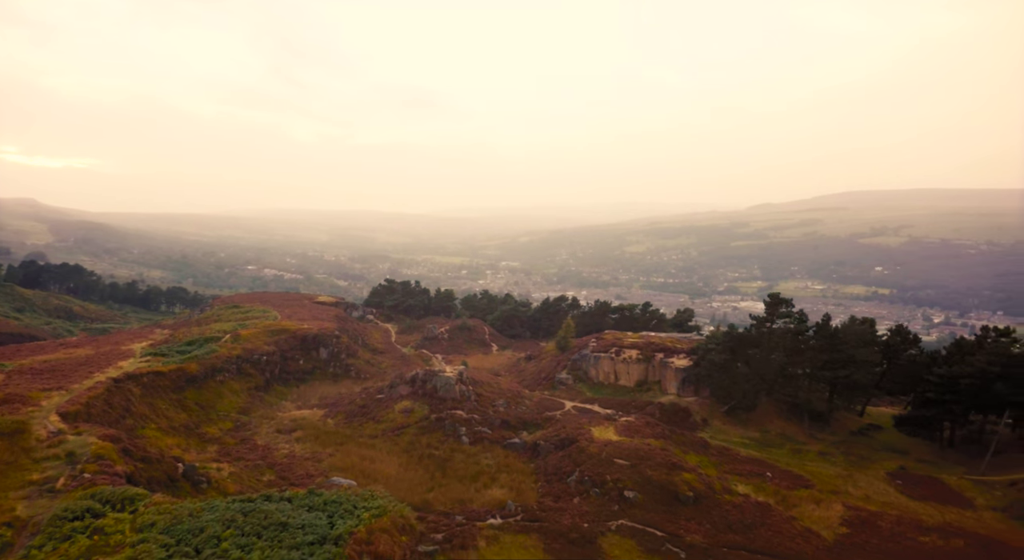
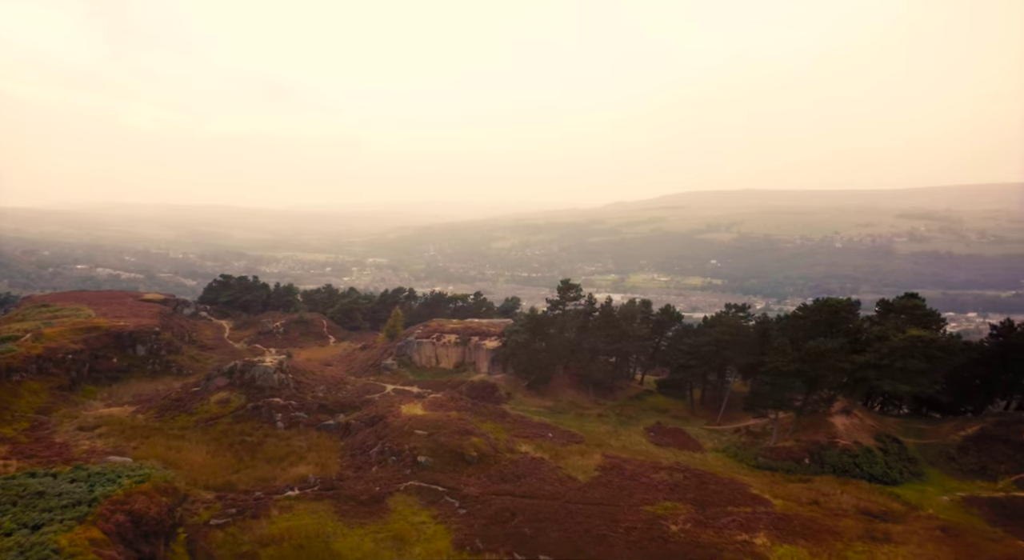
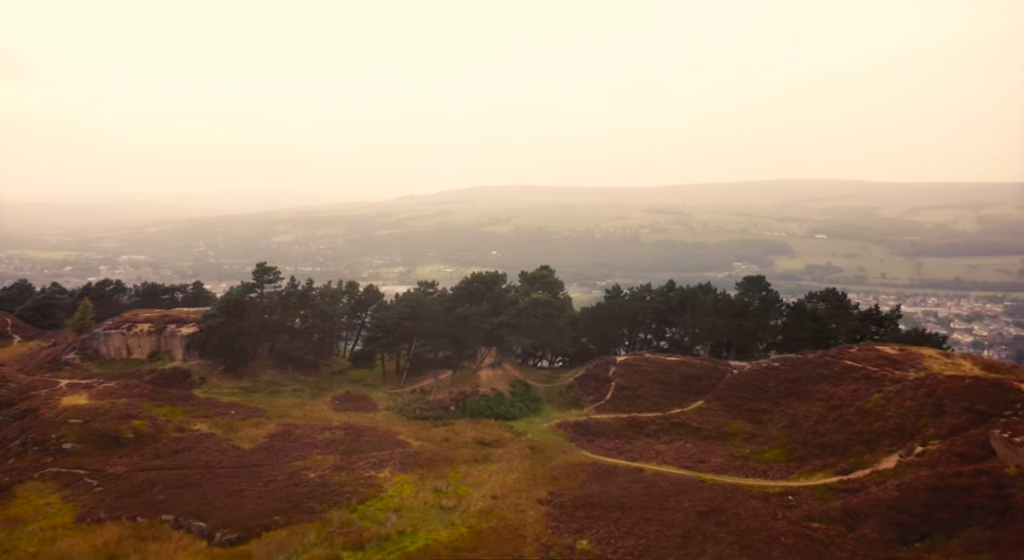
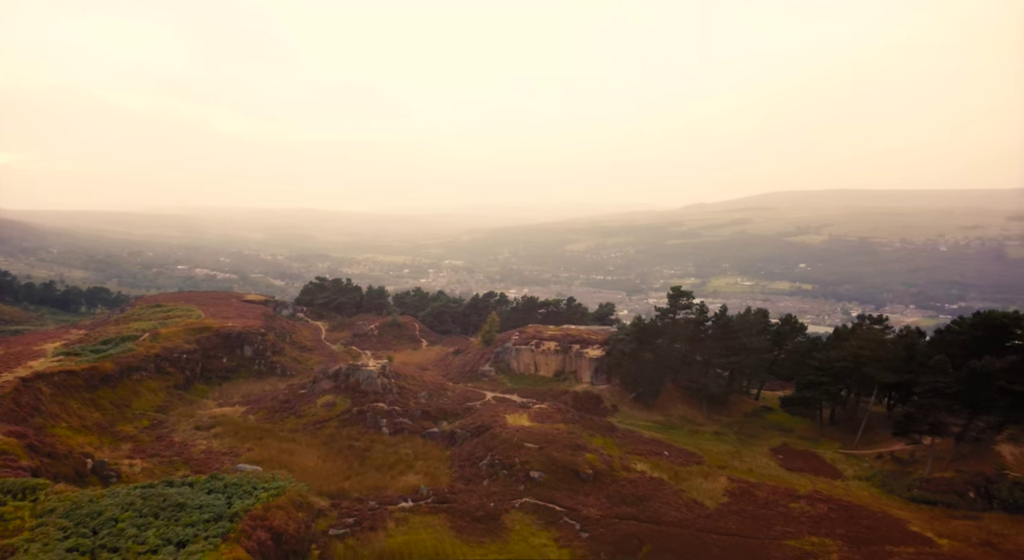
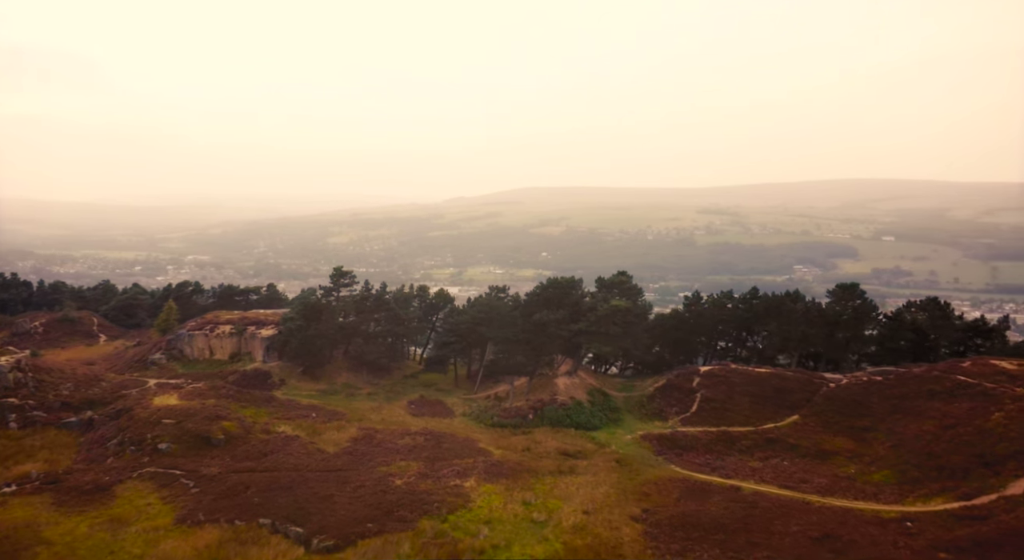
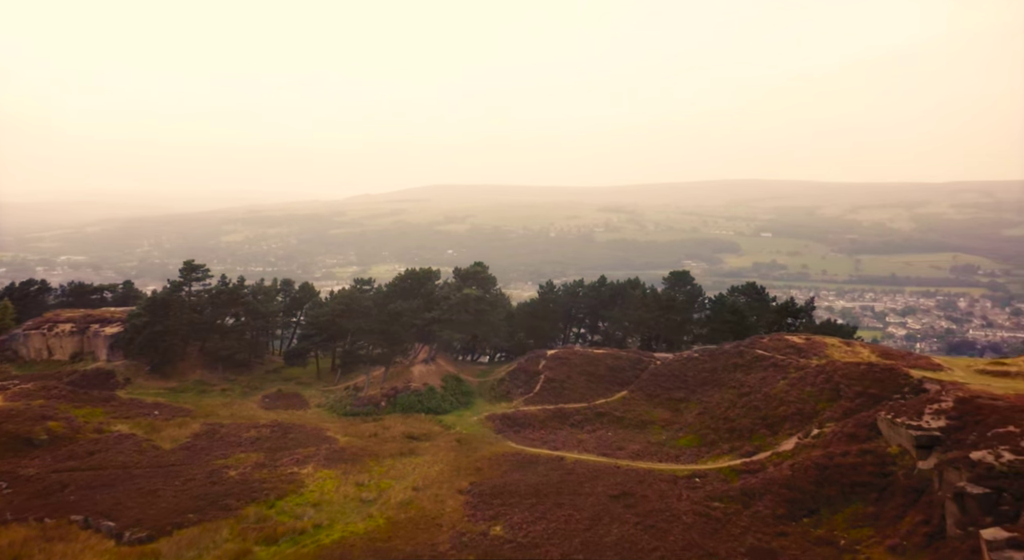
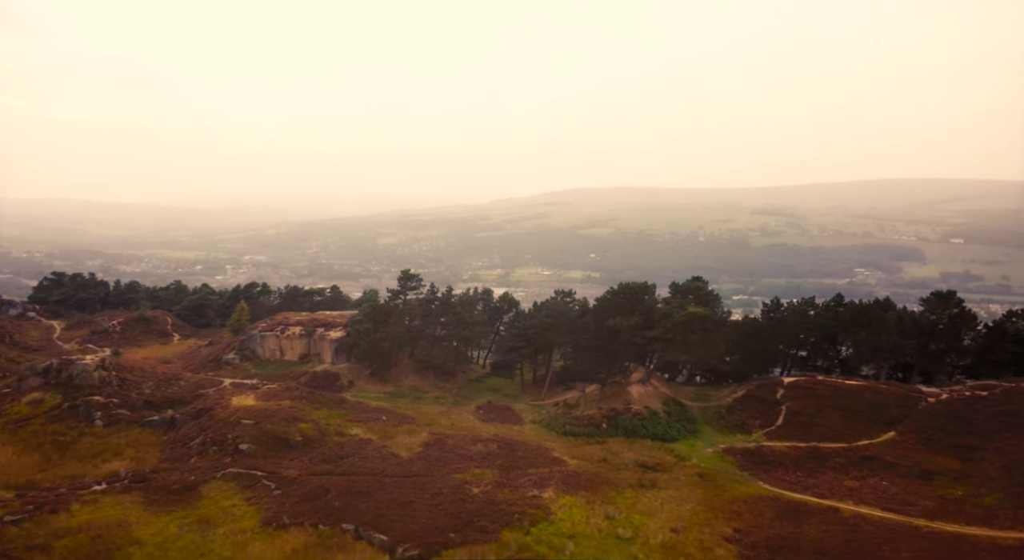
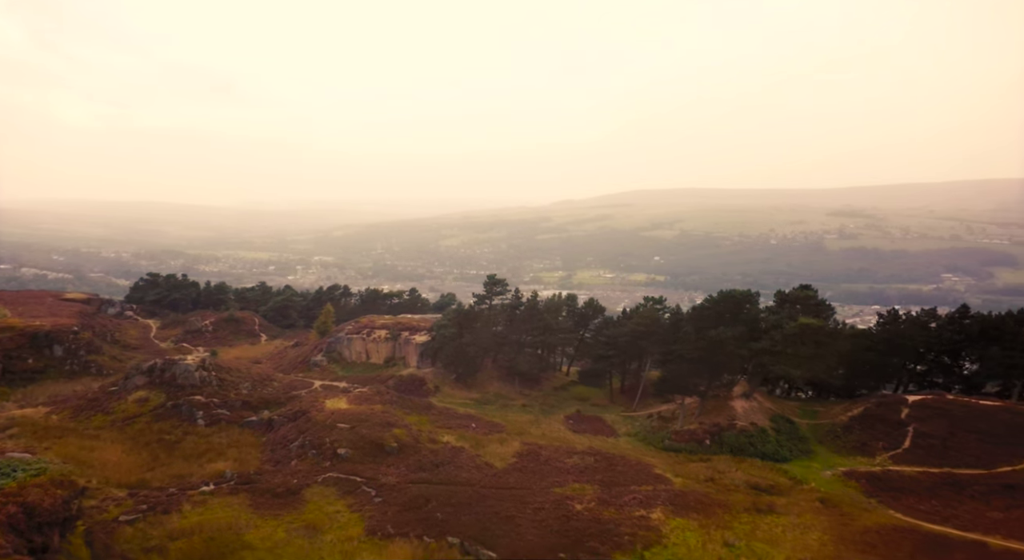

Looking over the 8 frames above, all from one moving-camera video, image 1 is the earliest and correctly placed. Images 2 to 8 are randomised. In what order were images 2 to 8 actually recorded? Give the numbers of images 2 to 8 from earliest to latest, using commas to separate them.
4, 2, 8, 7, 5, 3, 6
